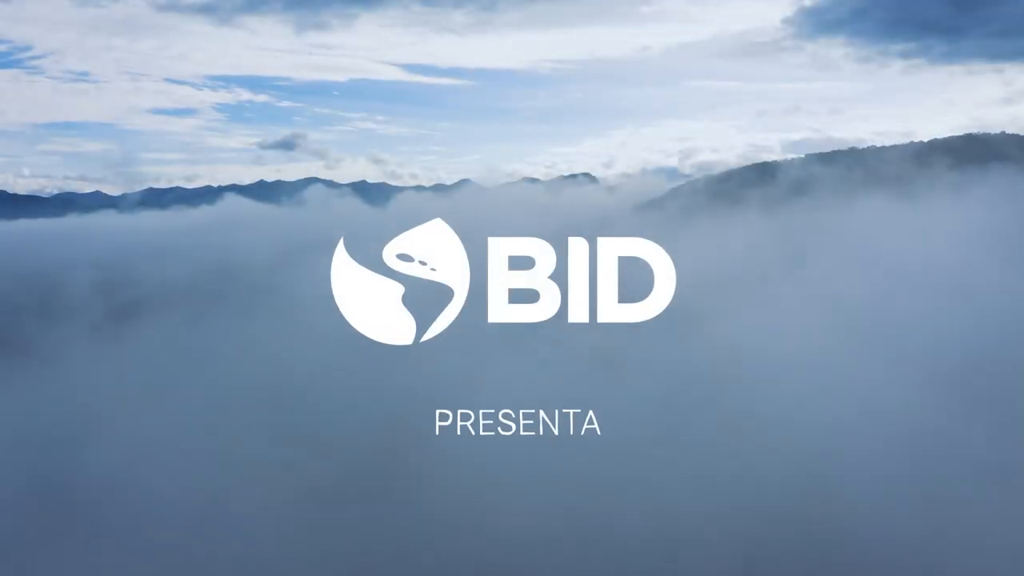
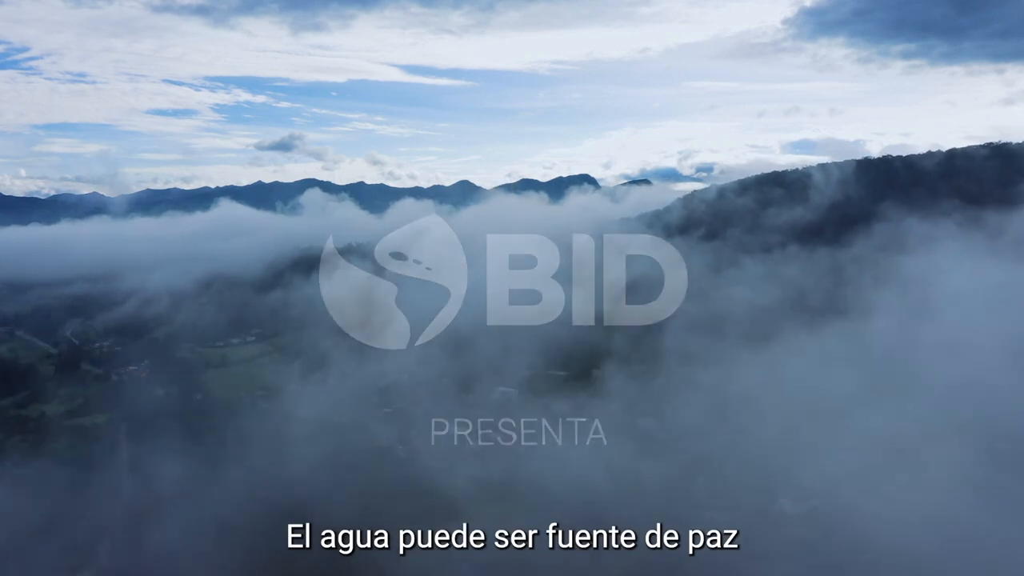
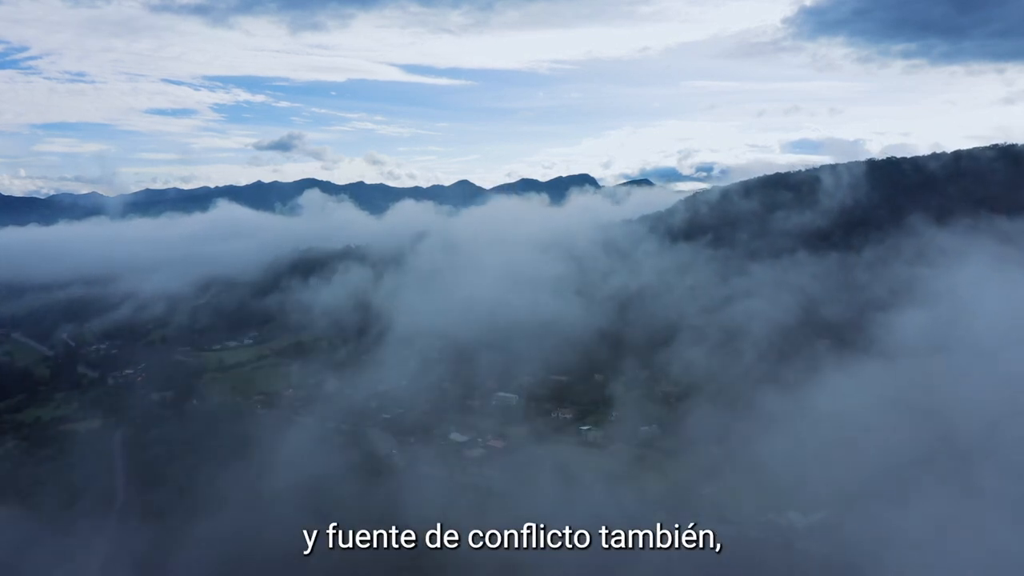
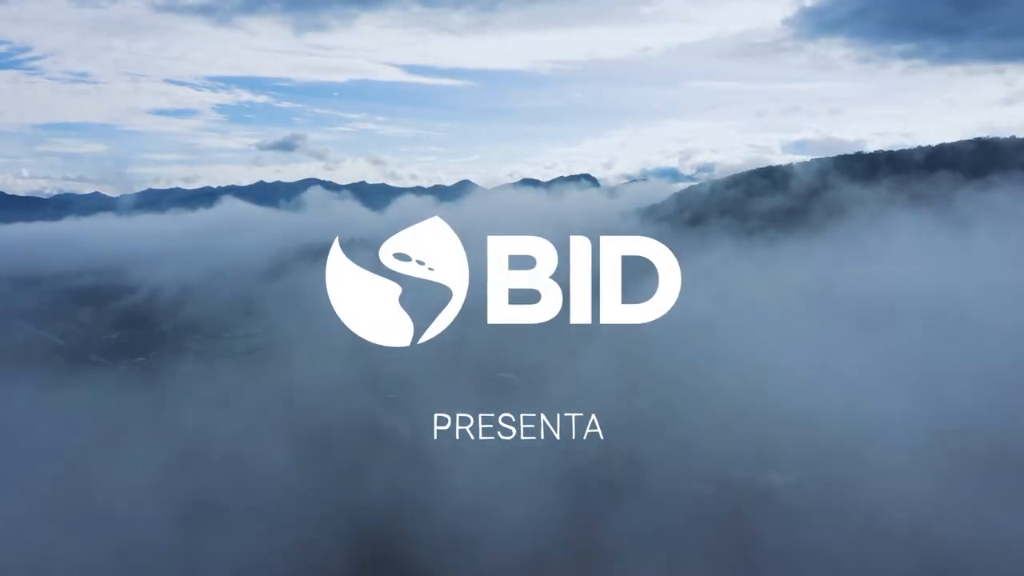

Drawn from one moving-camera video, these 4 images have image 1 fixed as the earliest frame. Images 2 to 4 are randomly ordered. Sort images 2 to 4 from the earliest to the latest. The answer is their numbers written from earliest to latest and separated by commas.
4, 2, 3
